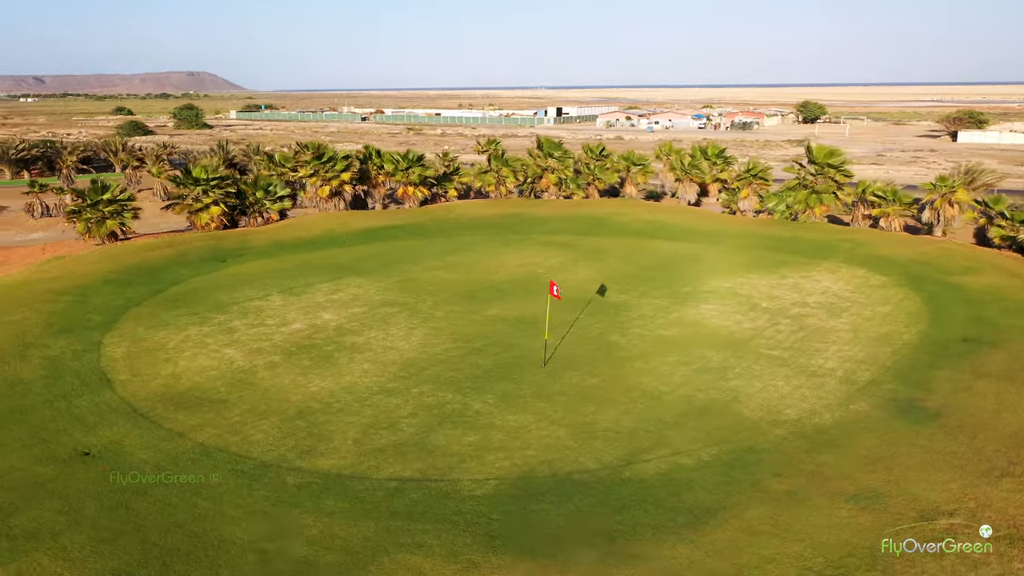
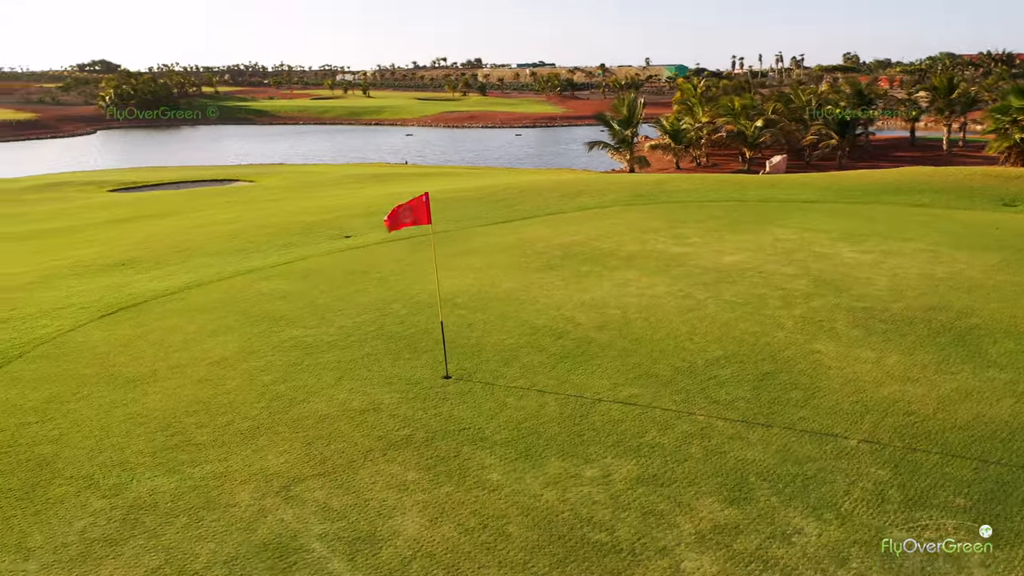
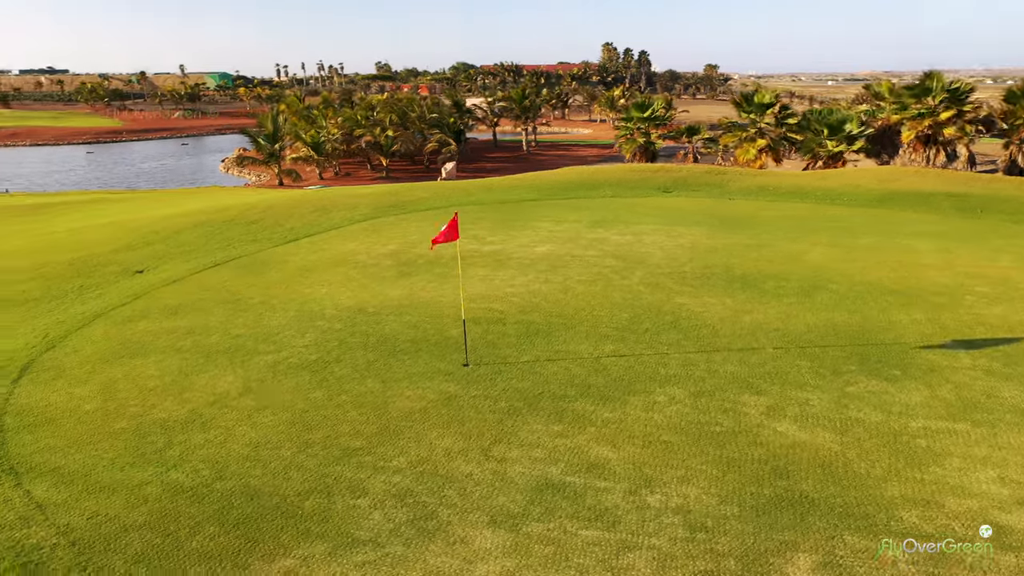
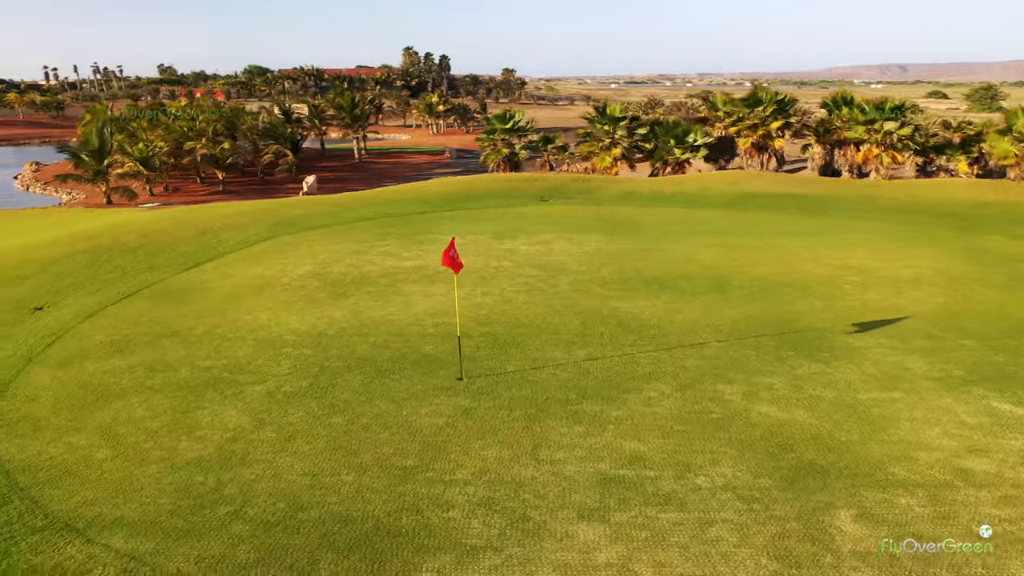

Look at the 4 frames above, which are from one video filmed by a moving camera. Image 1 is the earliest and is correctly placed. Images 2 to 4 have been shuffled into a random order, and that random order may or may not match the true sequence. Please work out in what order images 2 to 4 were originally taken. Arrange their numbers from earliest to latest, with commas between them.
4, 3, 2
